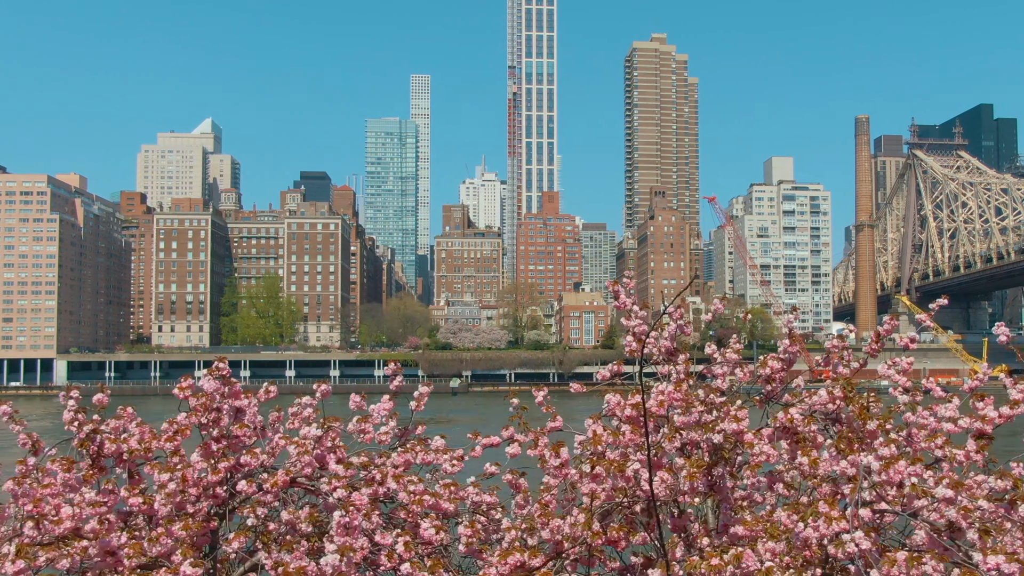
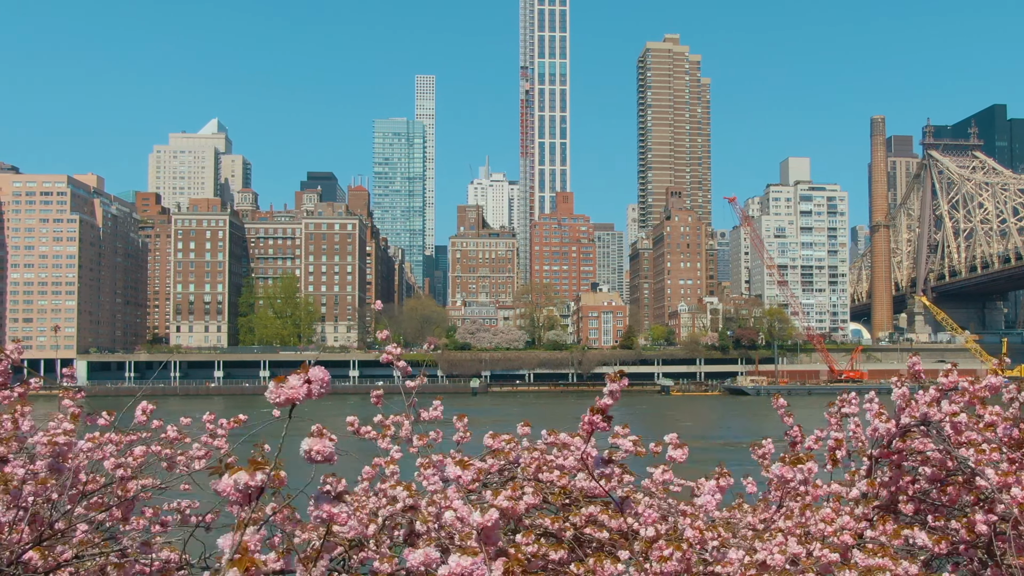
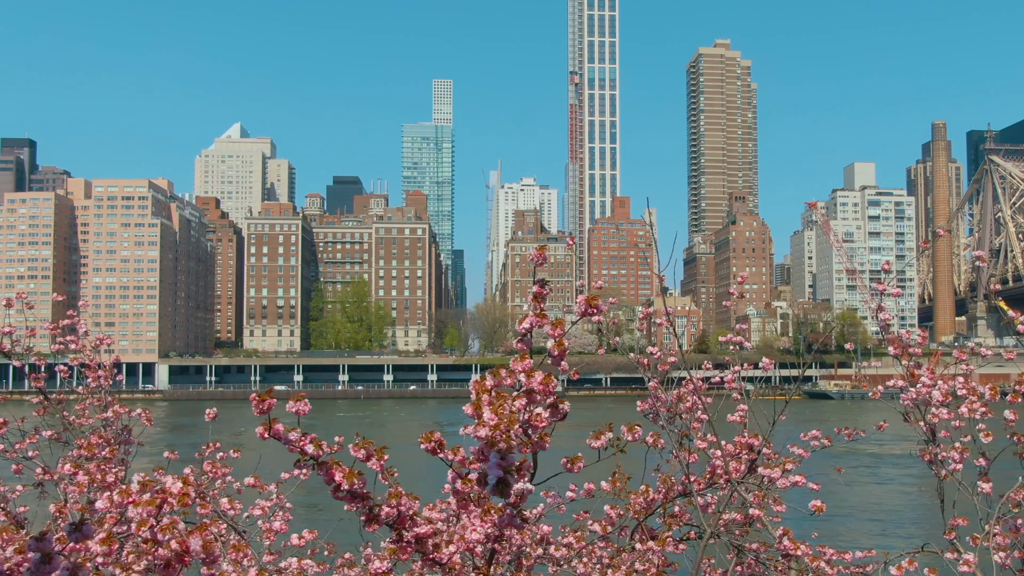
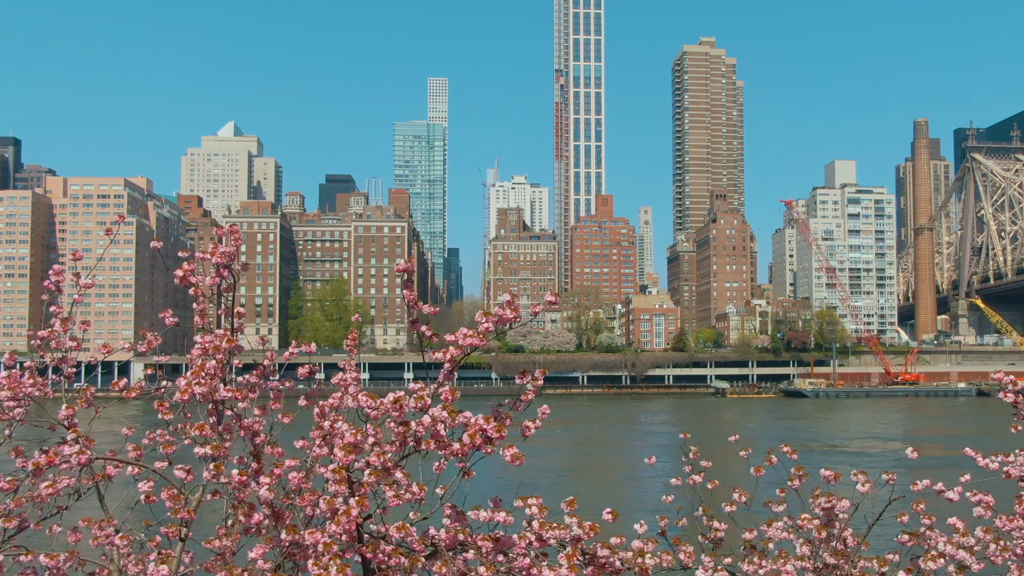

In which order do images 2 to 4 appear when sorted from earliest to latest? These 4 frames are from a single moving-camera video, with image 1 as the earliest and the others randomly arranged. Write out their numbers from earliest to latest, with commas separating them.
2, 4, 3
